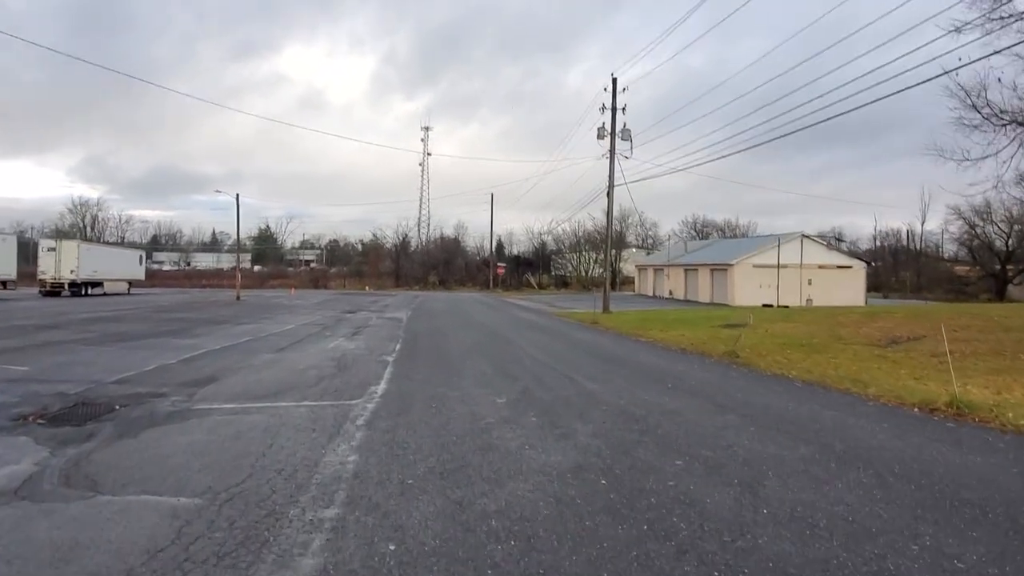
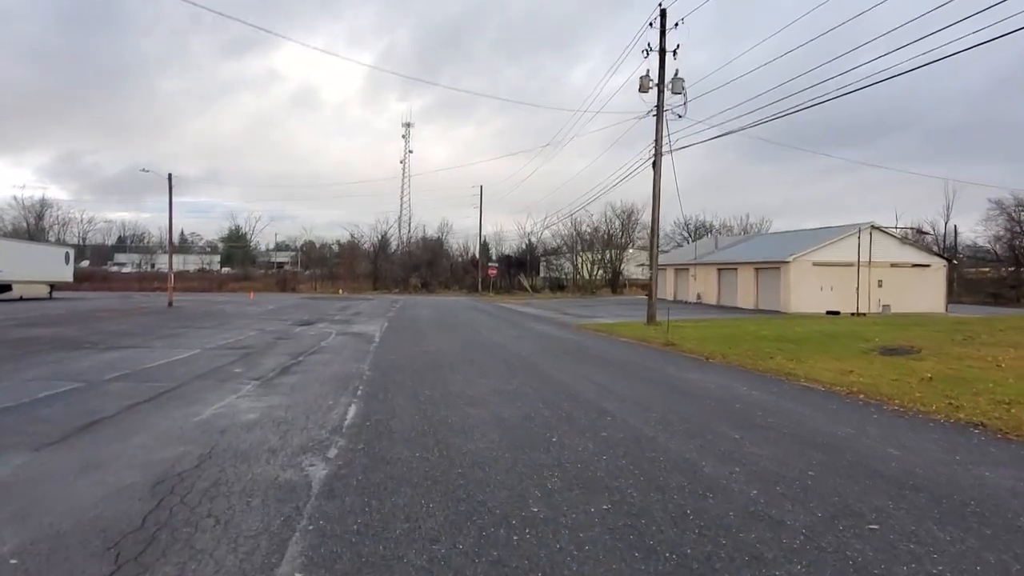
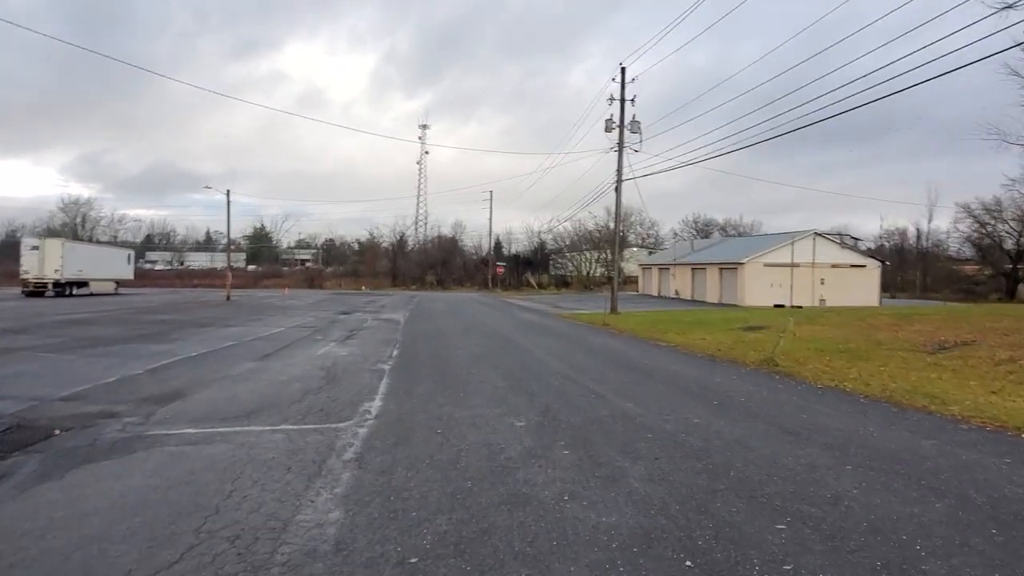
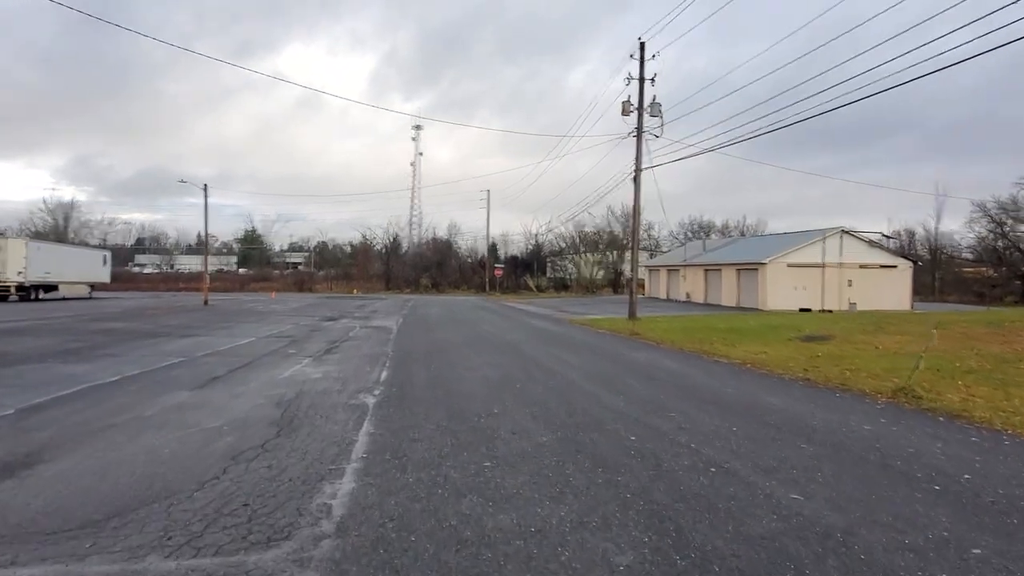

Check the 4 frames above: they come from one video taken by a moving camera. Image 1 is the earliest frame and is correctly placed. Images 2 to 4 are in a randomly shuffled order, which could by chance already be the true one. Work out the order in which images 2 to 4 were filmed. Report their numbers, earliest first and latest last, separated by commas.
3, 4, 2
